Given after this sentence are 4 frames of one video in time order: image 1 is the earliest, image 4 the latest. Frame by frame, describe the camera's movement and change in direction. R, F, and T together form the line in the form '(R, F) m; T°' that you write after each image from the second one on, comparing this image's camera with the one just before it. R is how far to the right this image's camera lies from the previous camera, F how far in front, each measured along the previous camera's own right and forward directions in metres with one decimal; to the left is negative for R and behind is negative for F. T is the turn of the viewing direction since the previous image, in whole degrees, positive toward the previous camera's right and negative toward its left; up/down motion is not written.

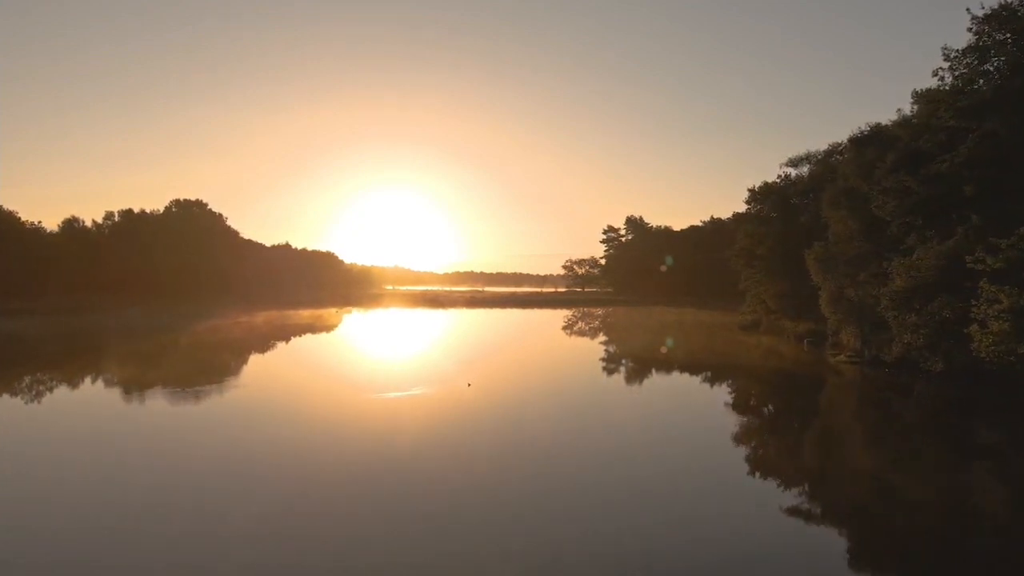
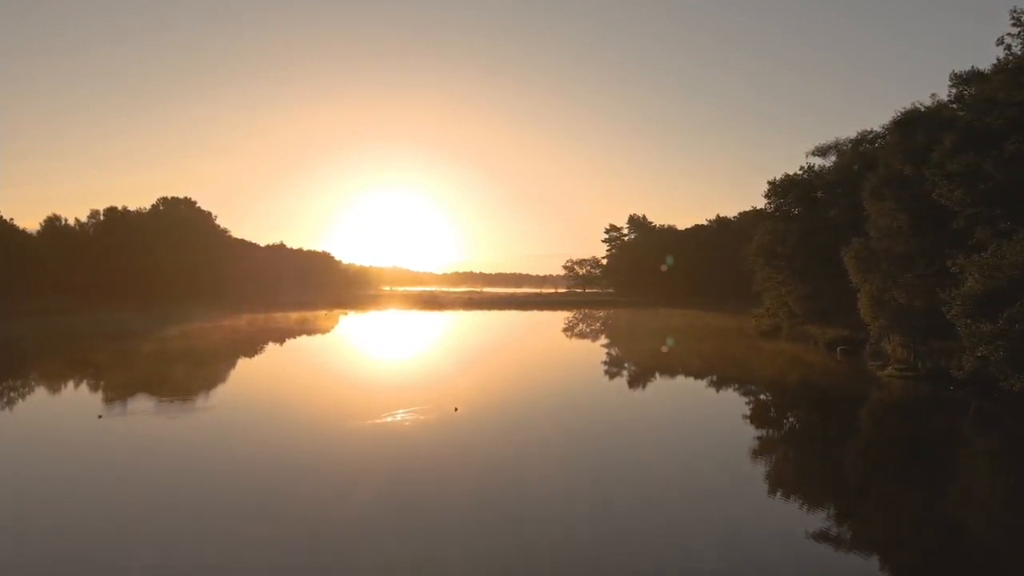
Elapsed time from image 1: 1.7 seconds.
(0.0, +0.7) m; 0°
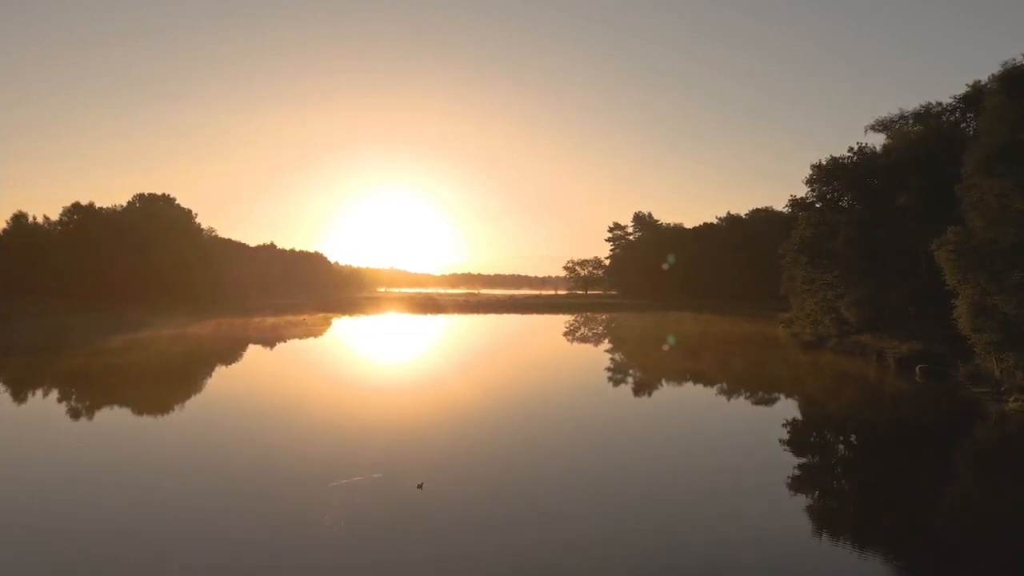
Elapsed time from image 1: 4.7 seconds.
(0.0, +1.2) m; 0°
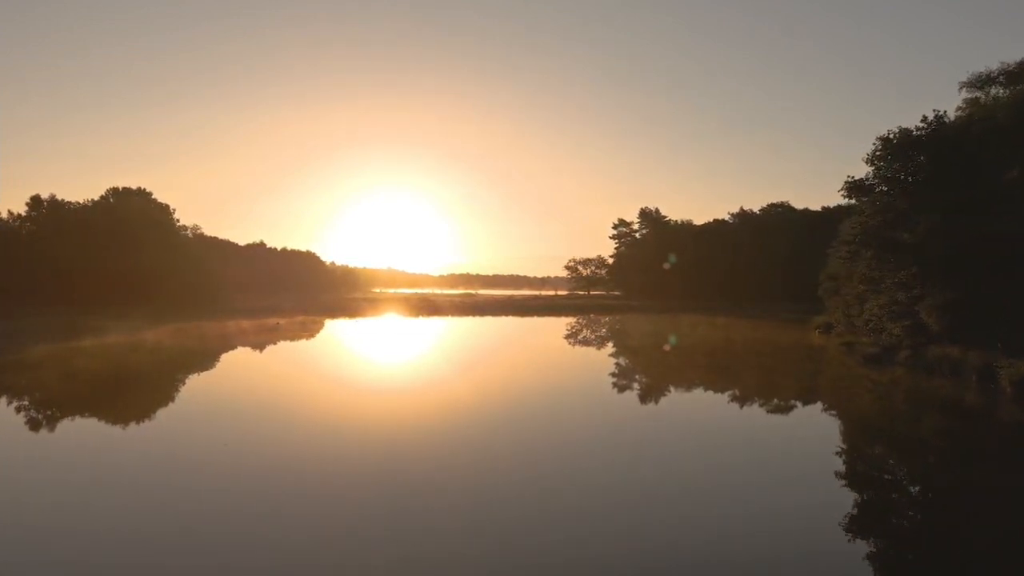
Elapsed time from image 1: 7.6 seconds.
(0.0, +1.2) m; 0°
